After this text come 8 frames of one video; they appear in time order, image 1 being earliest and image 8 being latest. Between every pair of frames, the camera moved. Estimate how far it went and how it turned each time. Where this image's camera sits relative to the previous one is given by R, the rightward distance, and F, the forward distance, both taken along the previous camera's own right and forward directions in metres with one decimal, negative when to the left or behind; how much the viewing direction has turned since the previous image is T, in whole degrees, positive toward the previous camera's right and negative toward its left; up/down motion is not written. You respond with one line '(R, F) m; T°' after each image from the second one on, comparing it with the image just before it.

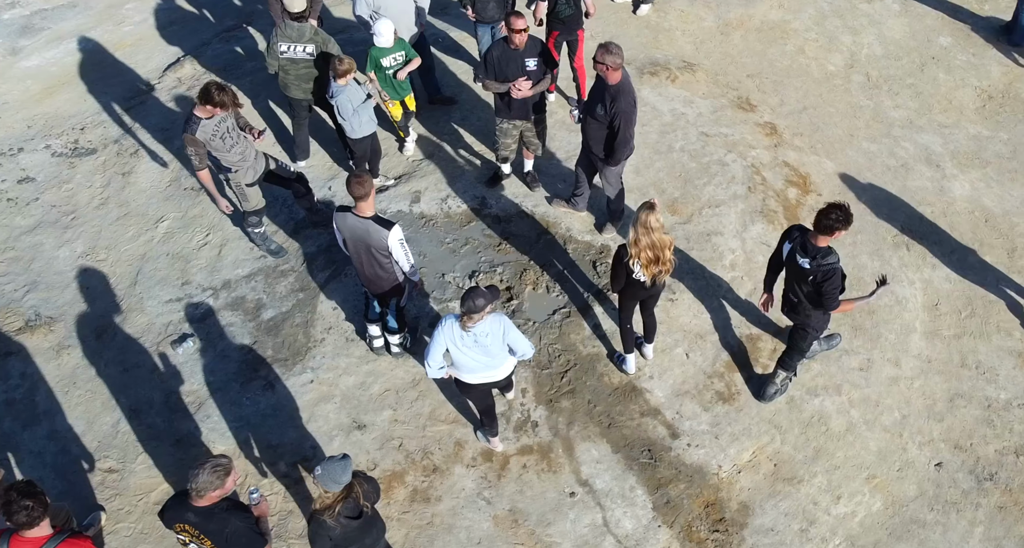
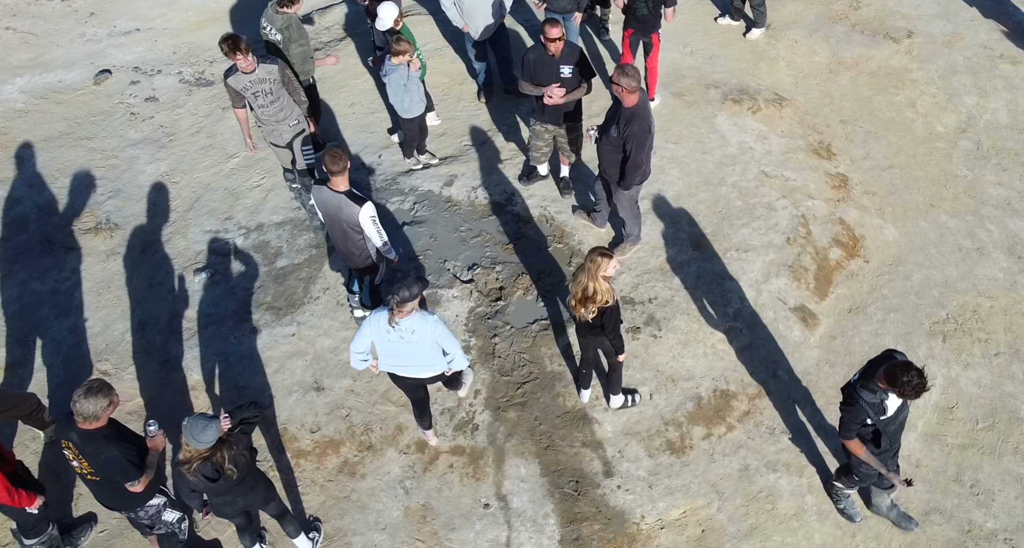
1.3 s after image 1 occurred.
(+1.4, +0.3) m; -10°
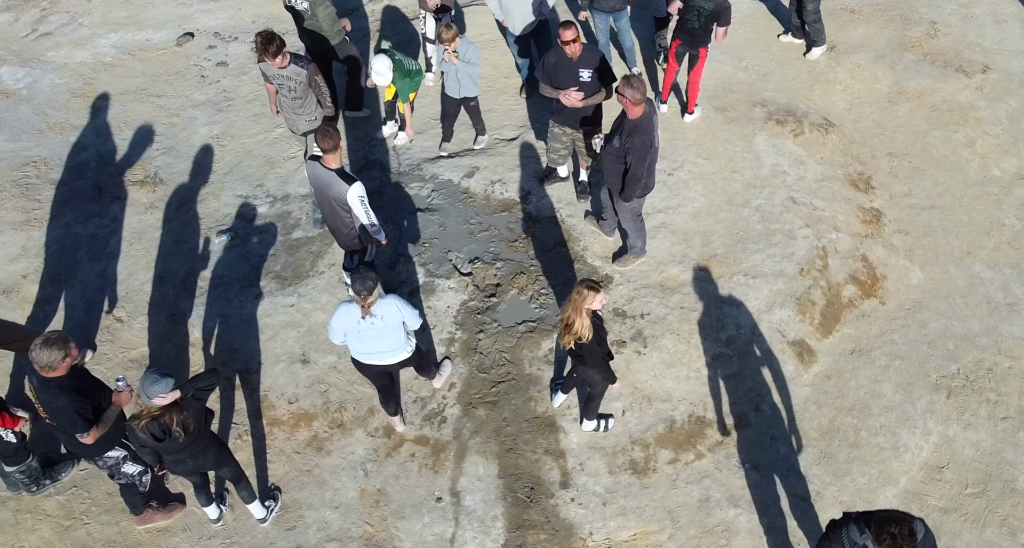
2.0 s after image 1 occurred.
(+0.7, +0.1) m; -5°
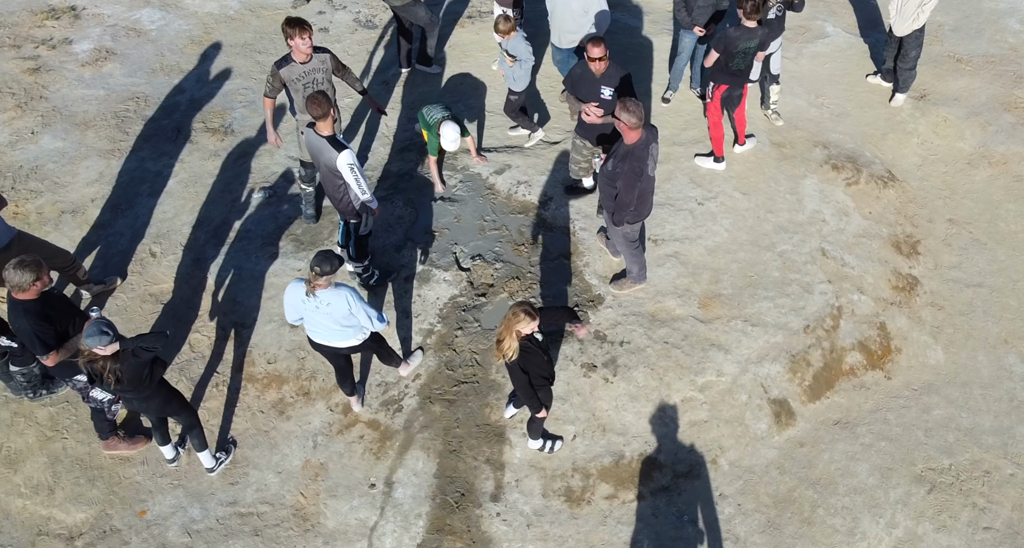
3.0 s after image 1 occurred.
(+1.1, +0.1) m; -8°
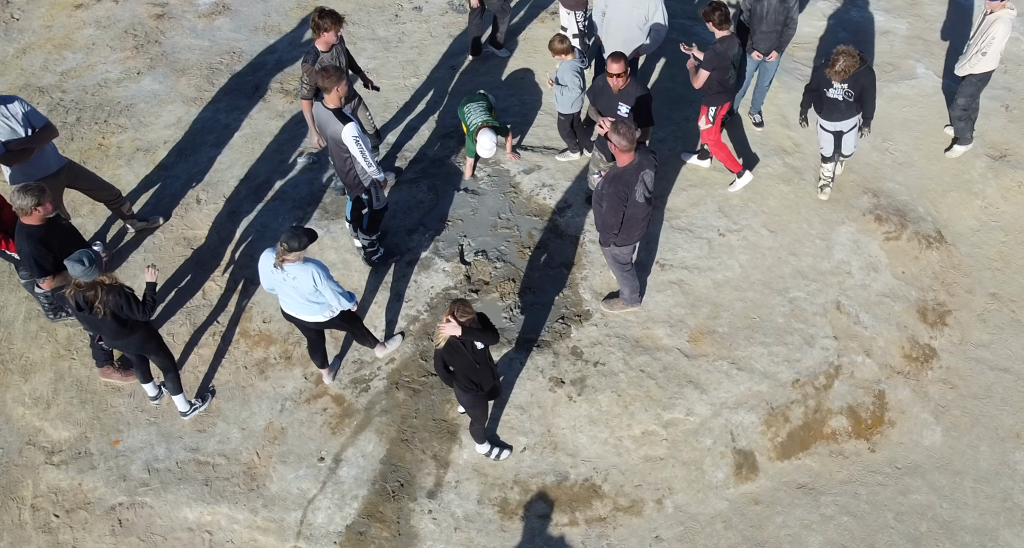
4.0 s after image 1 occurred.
(+1.0, +0.2) m; -7°
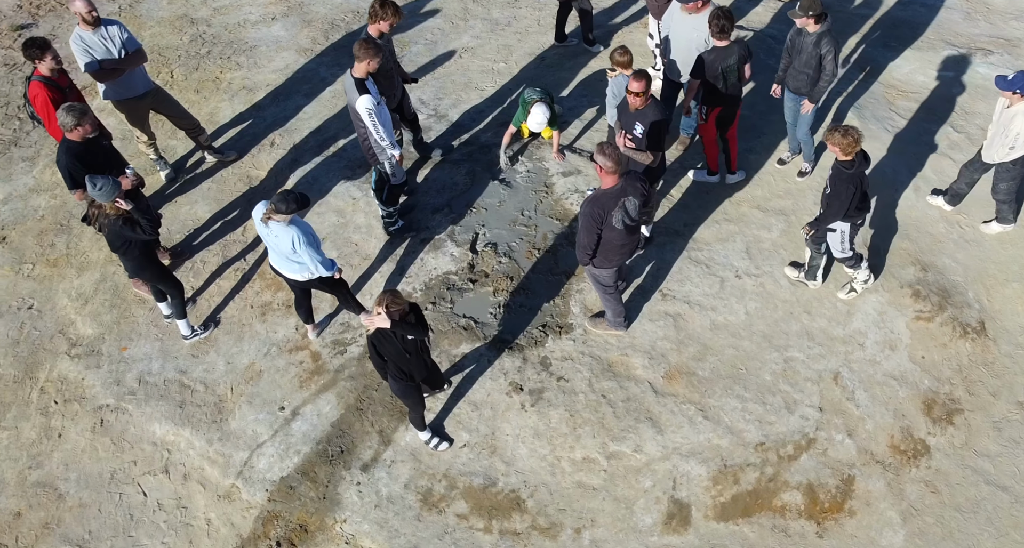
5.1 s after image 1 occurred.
(+1.2, +0.2) m; -9°
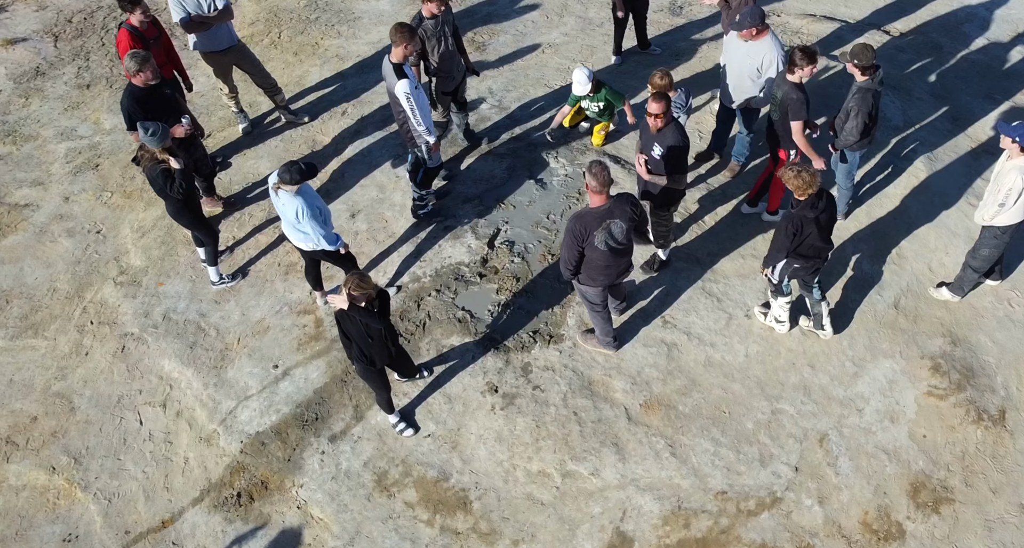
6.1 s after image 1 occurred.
(+0.9, +0.1) m; -8°
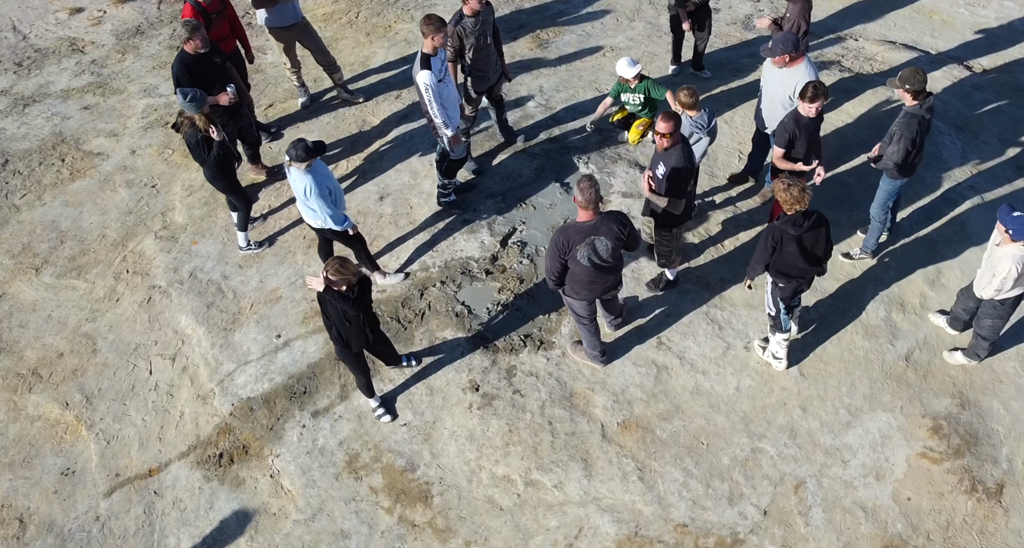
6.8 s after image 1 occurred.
(+0.7, 0.0) m; -6°
